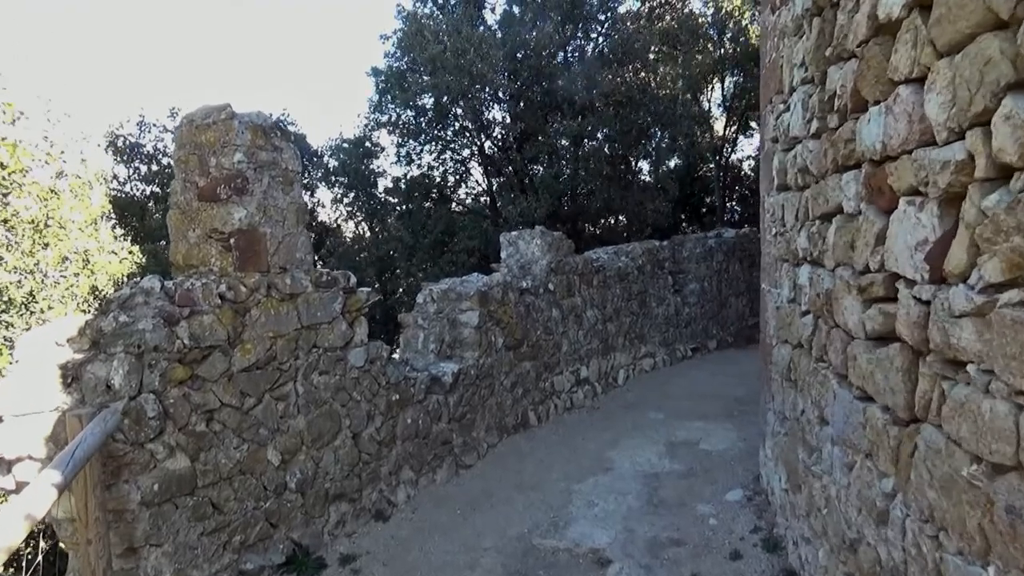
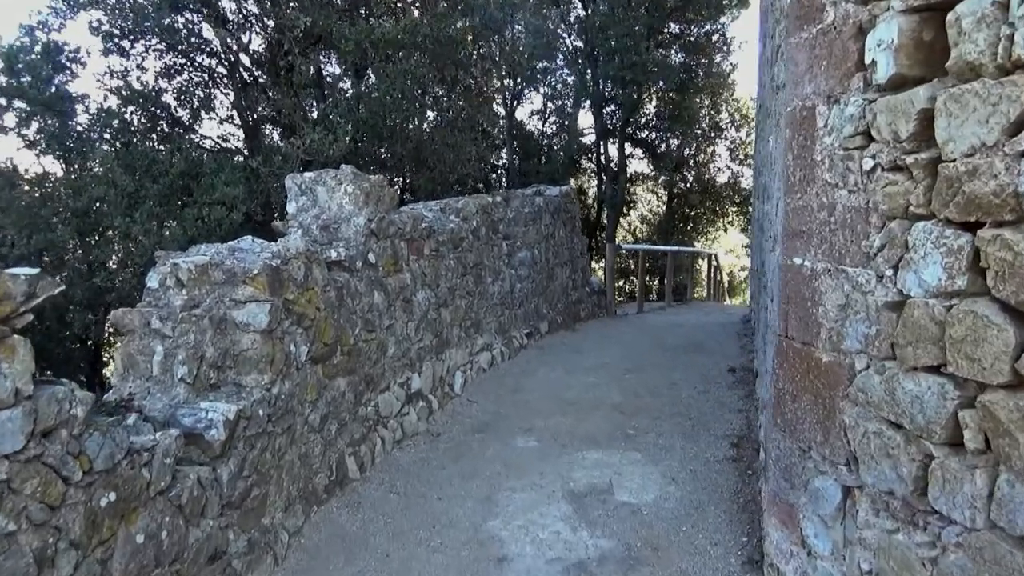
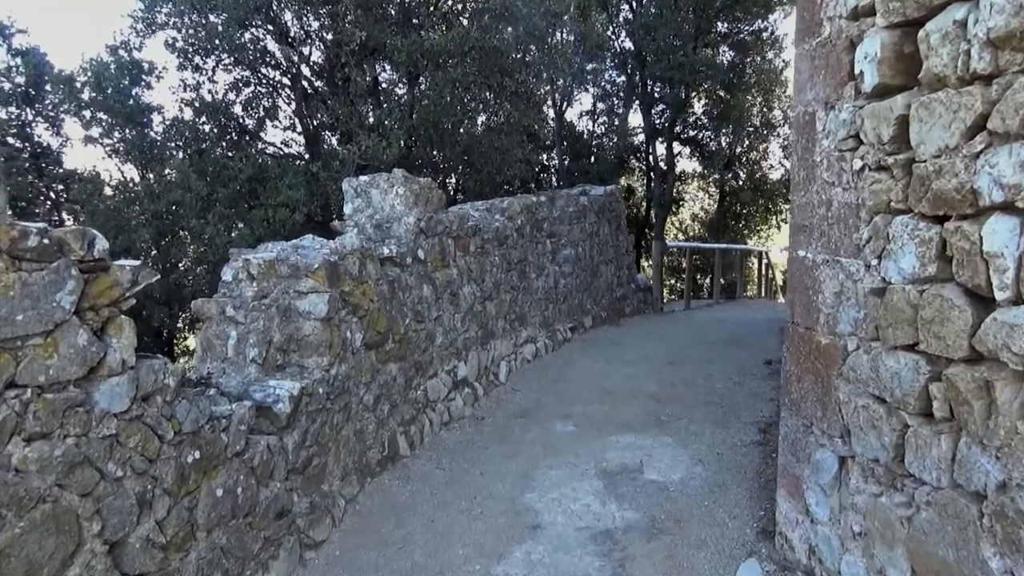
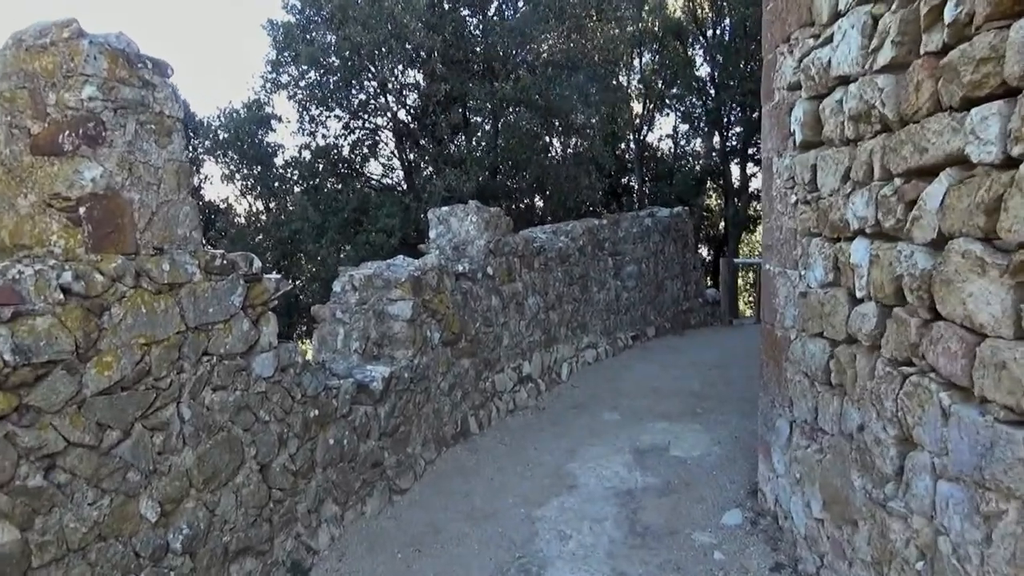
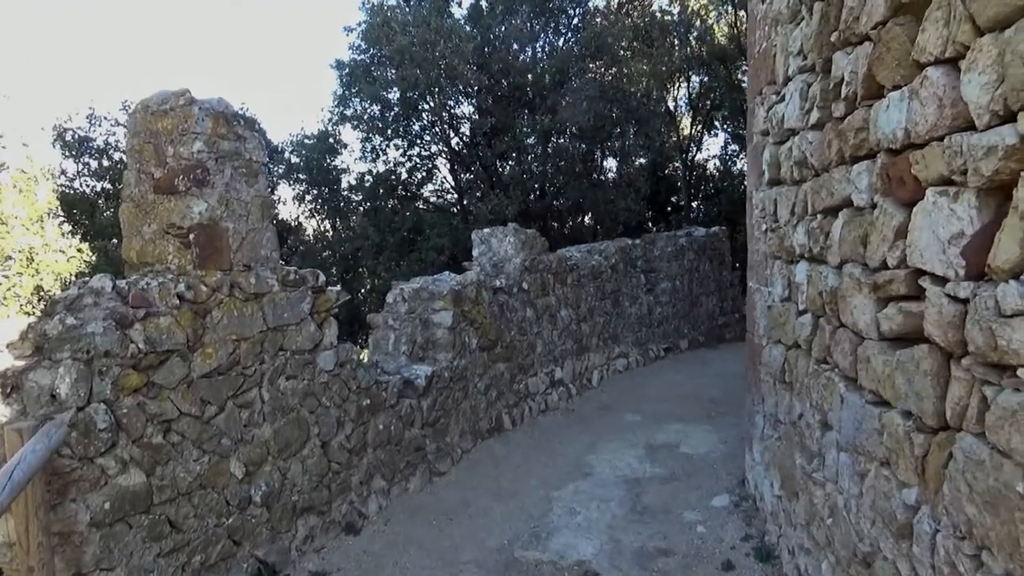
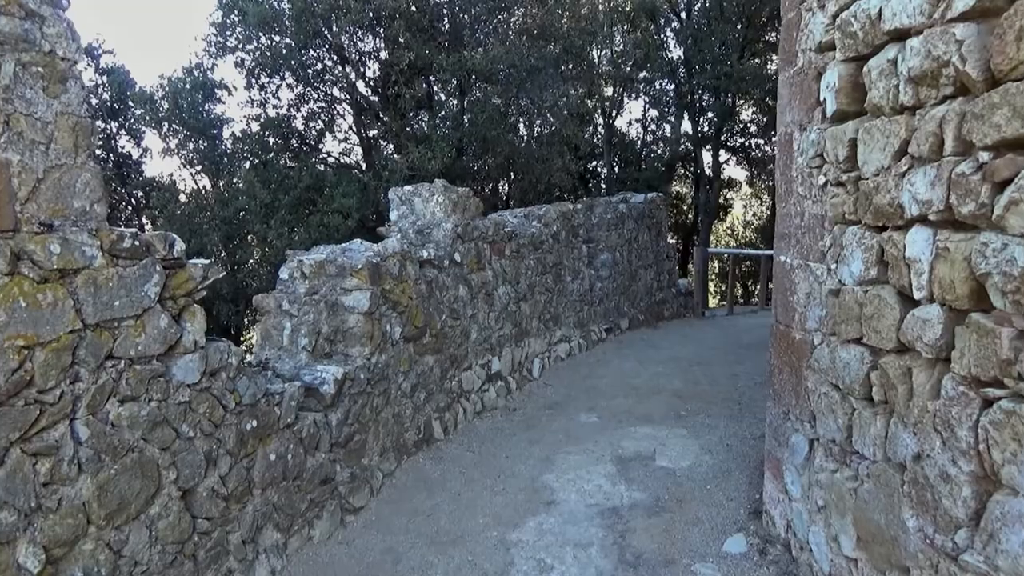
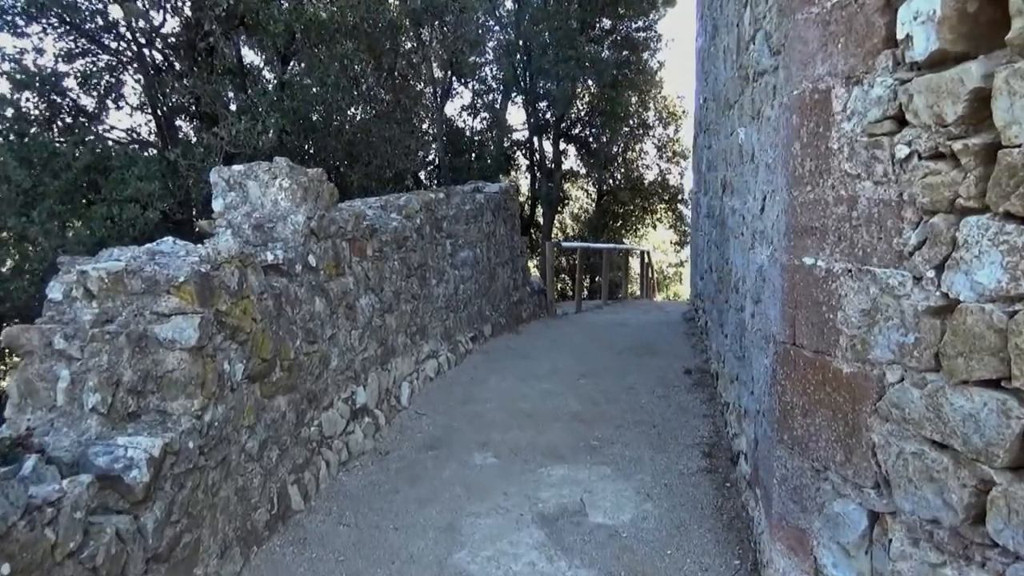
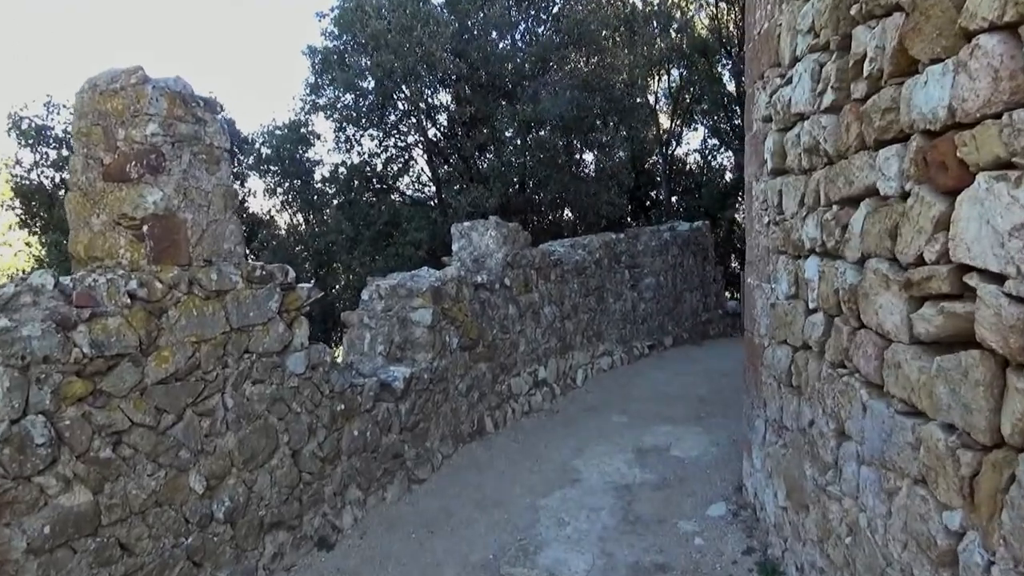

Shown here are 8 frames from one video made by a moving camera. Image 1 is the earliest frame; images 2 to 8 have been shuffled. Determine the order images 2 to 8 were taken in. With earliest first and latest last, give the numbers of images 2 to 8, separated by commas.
5, 8, 4, 6, 3, 2, 7
